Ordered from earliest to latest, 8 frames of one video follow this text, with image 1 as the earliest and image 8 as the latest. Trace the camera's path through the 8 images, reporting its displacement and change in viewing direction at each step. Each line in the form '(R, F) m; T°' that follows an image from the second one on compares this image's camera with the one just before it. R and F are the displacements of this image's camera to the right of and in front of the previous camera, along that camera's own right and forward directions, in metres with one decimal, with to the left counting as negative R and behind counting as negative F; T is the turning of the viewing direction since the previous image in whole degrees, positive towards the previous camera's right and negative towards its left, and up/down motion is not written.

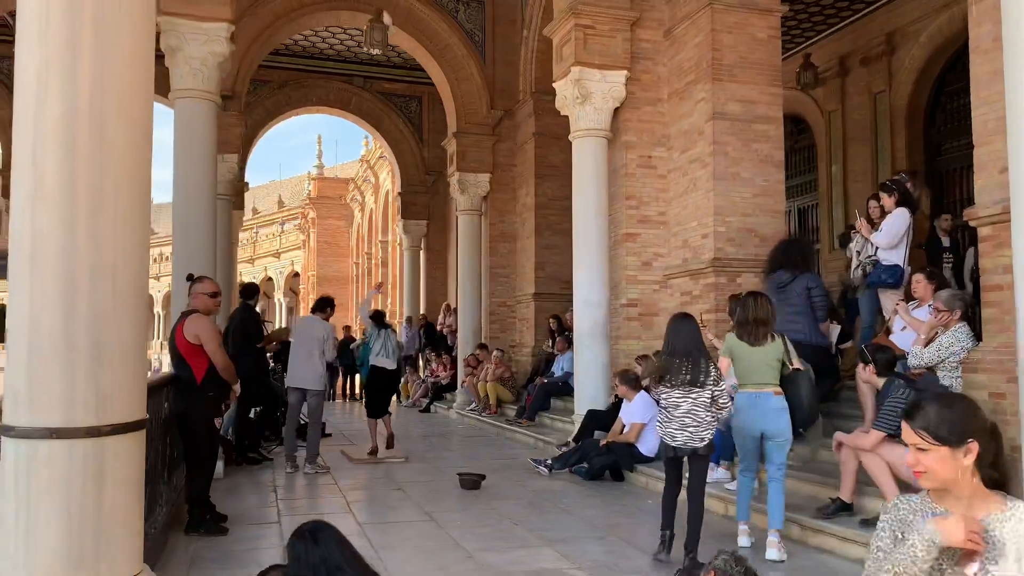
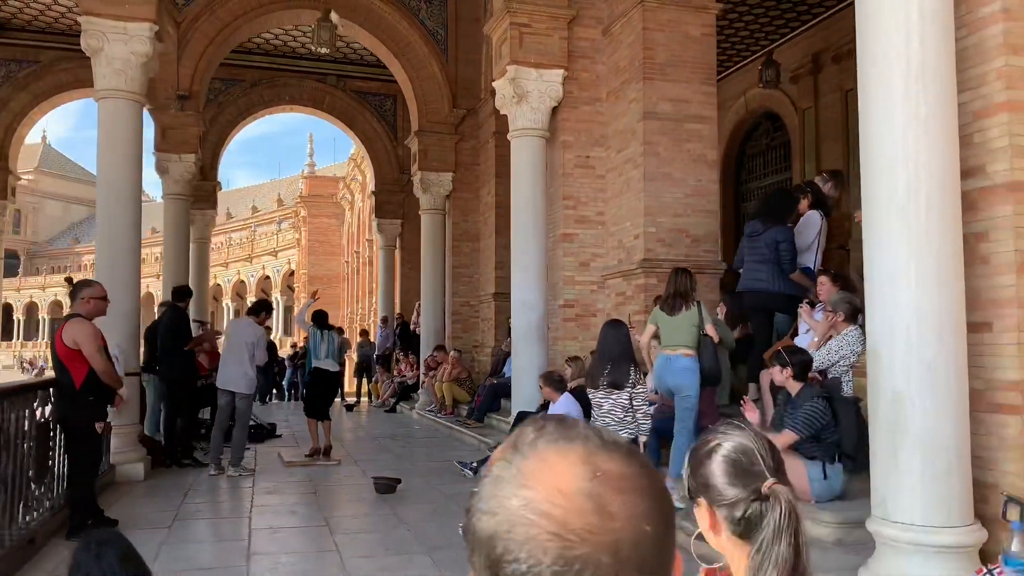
(+0.7, +0.1) m; 0°
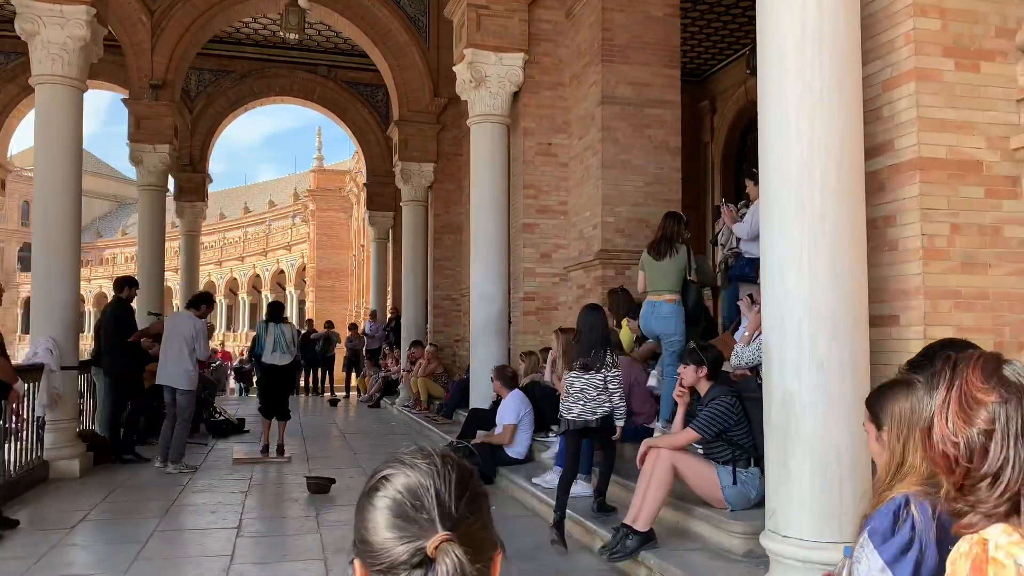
(+0.6, +0.3) m; -1°
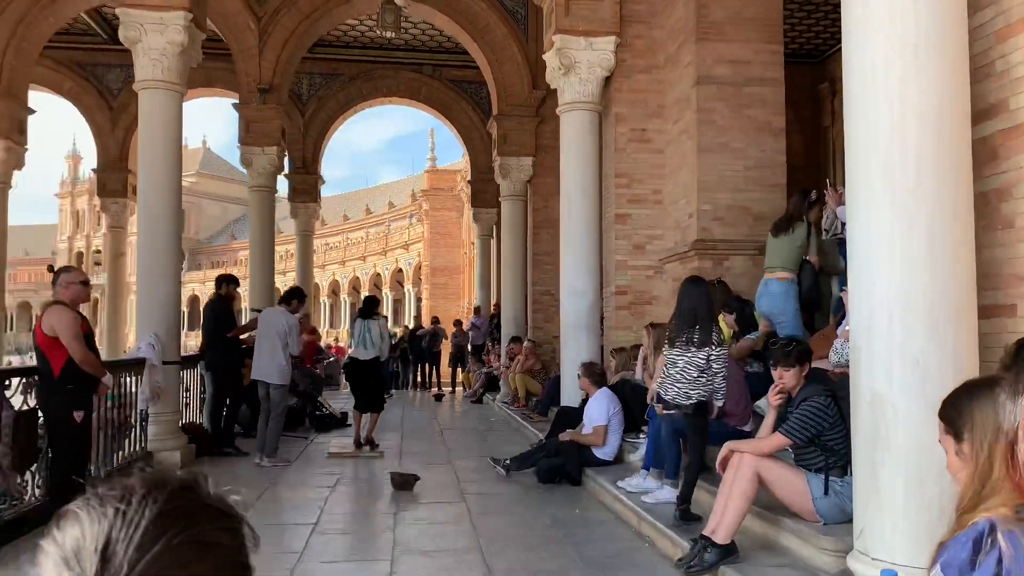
(+0.2, +0.3) m; -8°
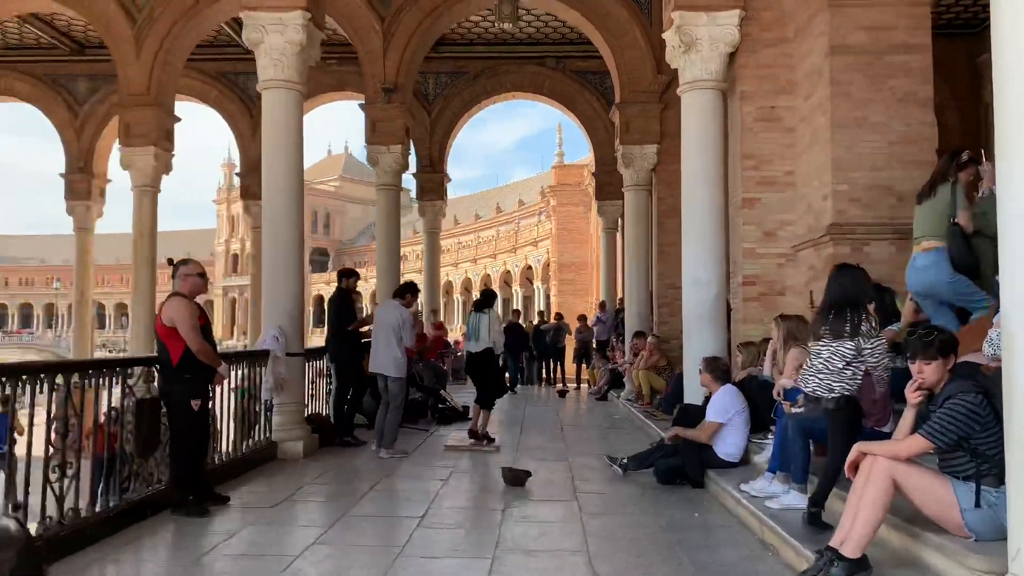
(+0.1, +0.2) m; -9°
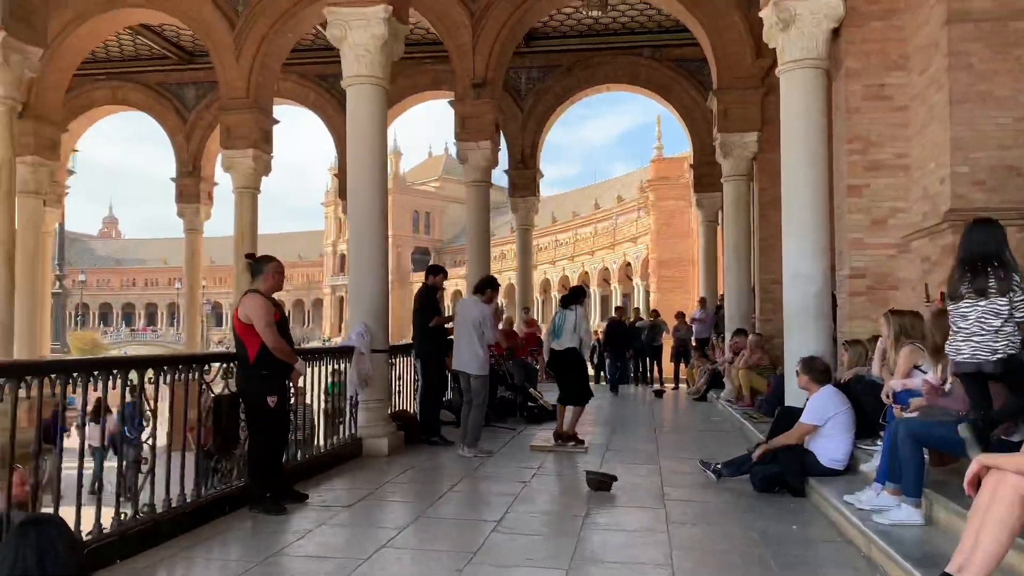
(+0.1, +0.2) m; -7°
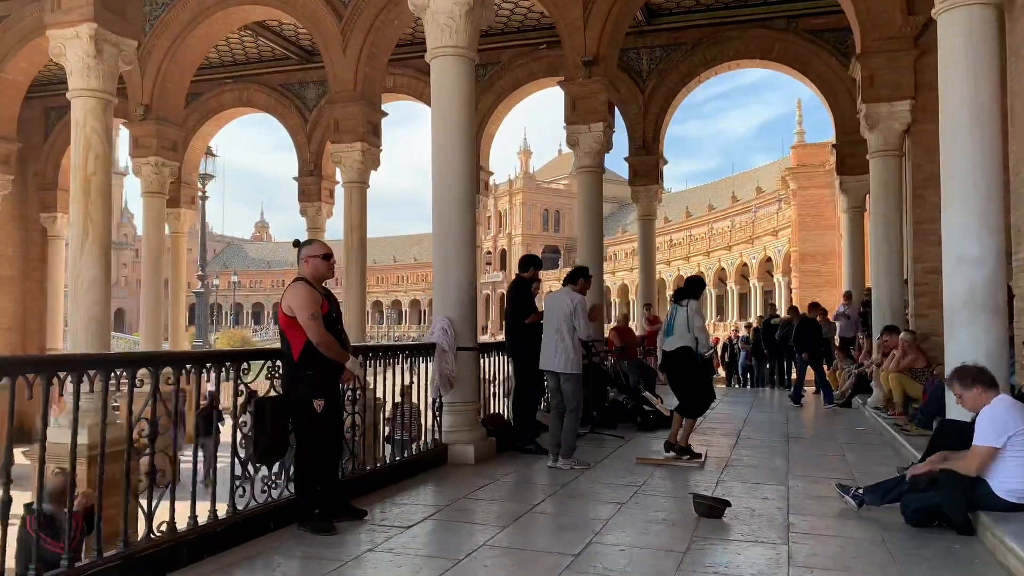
(+0.3, +0.8) m; -9°
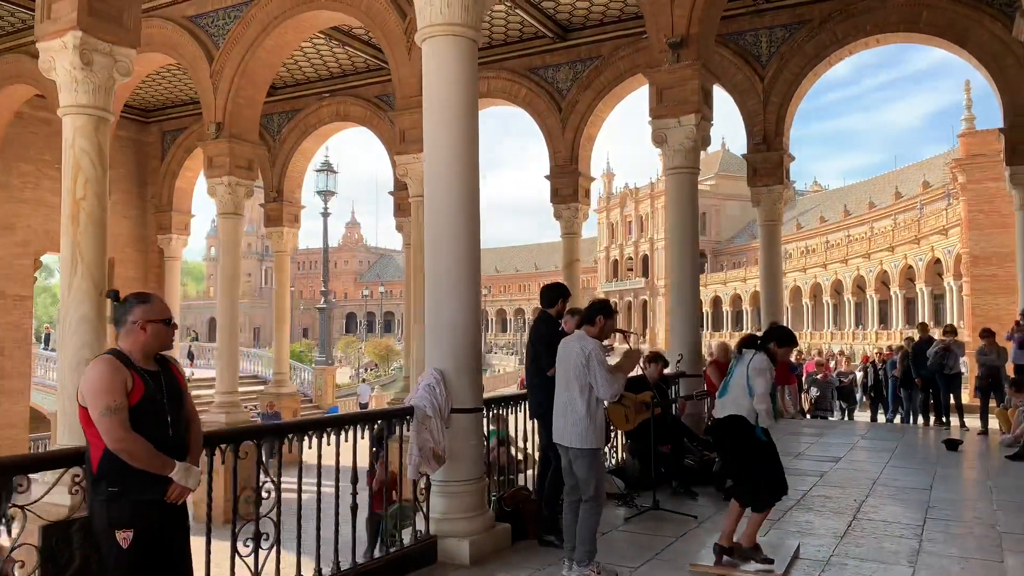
(+0.9, +1.6) m; -10°
